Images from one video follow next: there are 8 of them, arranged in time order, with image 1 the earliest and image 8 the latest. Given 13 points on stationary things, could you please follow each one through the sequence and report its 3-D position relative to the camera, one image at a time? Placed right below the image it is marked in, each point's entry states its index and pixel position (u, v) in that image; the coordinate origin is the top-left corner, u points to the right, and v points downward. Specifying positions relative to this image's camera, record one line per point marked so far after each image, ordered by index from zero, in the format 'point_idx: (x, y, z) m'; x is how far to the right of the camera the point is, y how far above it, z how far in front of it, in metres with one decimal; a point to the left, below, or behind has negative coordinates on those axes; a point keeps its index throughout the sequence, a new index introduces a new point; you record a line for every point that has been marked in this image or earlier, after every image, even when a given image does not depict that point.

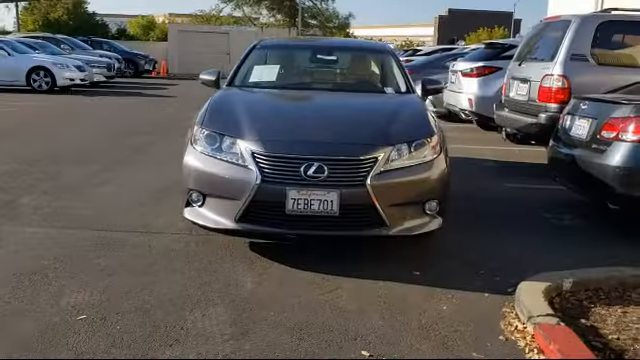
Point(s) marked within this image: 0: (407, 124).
0: (+0.7, +0.5, +5.0) m
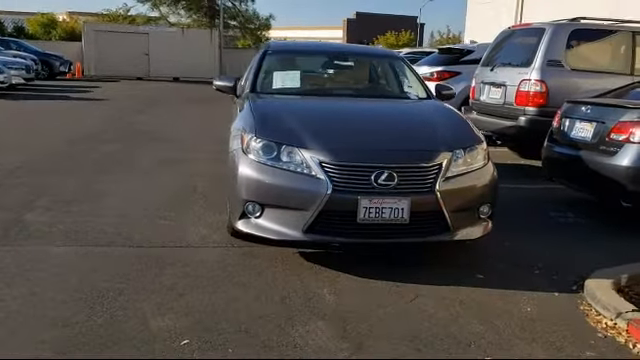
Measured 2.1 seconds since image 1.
0: (+1.2, +0.4, +5.1) m
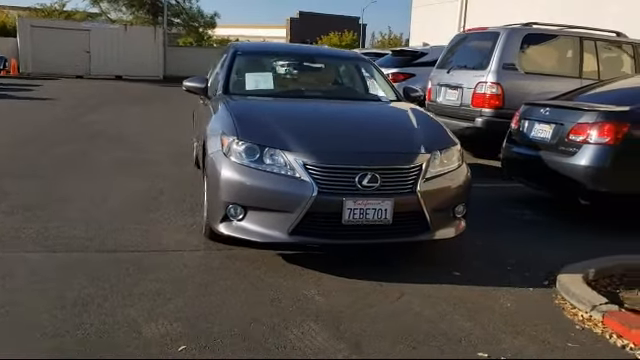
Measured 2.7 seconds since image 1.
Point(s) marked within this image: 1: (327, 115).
0: (+1.0, +0.4, +5.2) m
1: (+0.1, +0.6, +5.4) m
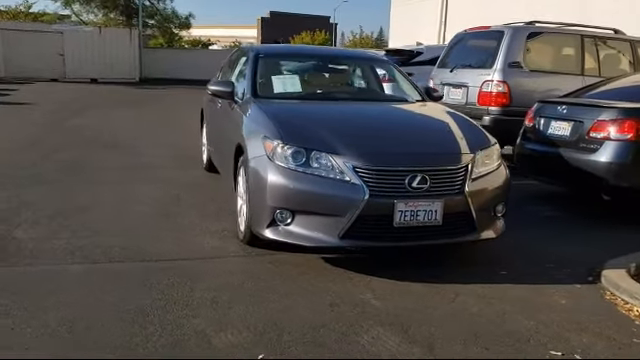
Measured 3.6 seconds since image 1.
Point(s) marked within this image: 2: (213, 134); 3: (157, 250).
0: (+1.3, +0.4, +5.3) m
1: (+0.4, +0.6, +5.4) m
2: (-1.4, +0.6, +7.9) m
3: (-1.4, -0.6, +5.2) m
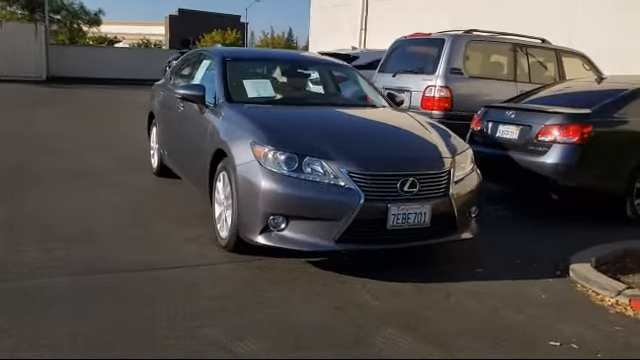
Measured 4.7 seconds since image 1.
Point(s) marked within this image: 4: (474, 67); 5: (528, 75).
0: (+1.1, +0.4, +5.5) m
1: (+0.2, +0.5, +5.5) m
2: (-2.0, +0.5, +7.7) m
3: (-1.5, -0.7, +5.0) m
4: (+2.6, +1.9, +10.1) m
5: (+3.7, +1.9, +10.7) m
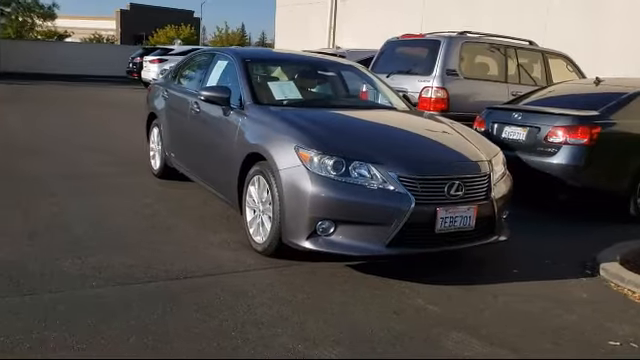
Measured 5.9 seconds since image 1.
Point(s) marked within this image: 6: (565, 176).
0: (+1.4, +0.4, +5.6) m
1: (+0.5, +0.5, +5.5) m
2: (-1.8, +0.5, +7.5) m
3: (-1.2, -0.7, +4.9) m
4: (+2.5, +1.9, +10.2) m
5: (+3.6, +1.9, +10.9) m
6: (+2.9, 0.0, +7.1) m
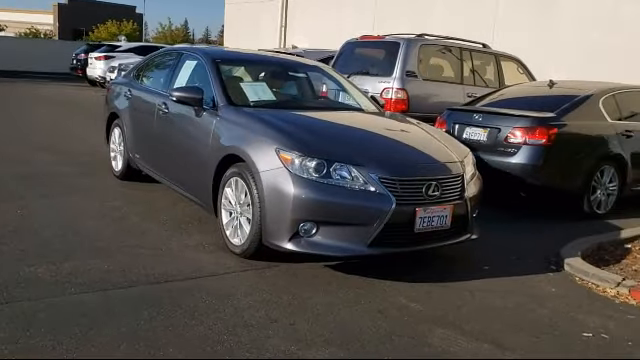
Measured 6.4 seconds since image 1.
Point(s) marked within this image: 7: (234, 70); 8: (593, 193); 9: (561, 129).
0: (+1.2, +0.4, +5.8) m
1: (+0.3, +0.5, +5.6) m
2: (-2.2, +0.5, +7.4) m
3: (-1.3, -0.7, +4.8) m
4: (+1.9, +1.9, +10.5) m
5: (+2.9, +1.9, +11.3) m
6: (+2.6, +0.1, +7.4) m
7: (-0.9, +1.2, +6.4) m
8: (+3.6, -0.2, +7.9) m
9: (+3.1, +0.6, +7.6) m
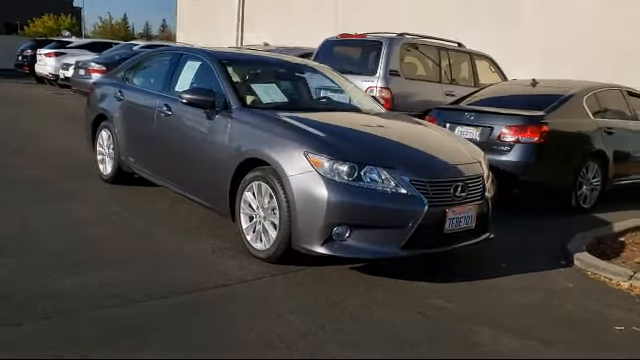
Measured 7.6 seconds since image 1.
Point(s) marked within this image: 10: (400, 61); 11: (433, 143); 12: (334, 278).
0: (+1.3, +0.4, +5.8) m
1: (+0.5, +0.5, +5.6) m
2: (-2.2, +0.4, +7.2) m
3: (-1.1, -0.8, +4.7) m
4: (+1.5, +2.0, +10.6) m
5: (+2.5, +2.0, +11.5) m
6: (+2.5, +0.1, +7.7) m
7: (-0.8, +1.1, +6.2) m
8: (+3.6, -0.1, +8.2) m
9: (+3.0, +0.7, +7.8) m
10: (+1.4, +2.1, +10.4) m
11: (+1.0, +0.3, +5.4) m
12: (+0.1, -0.8, +4.9) m
